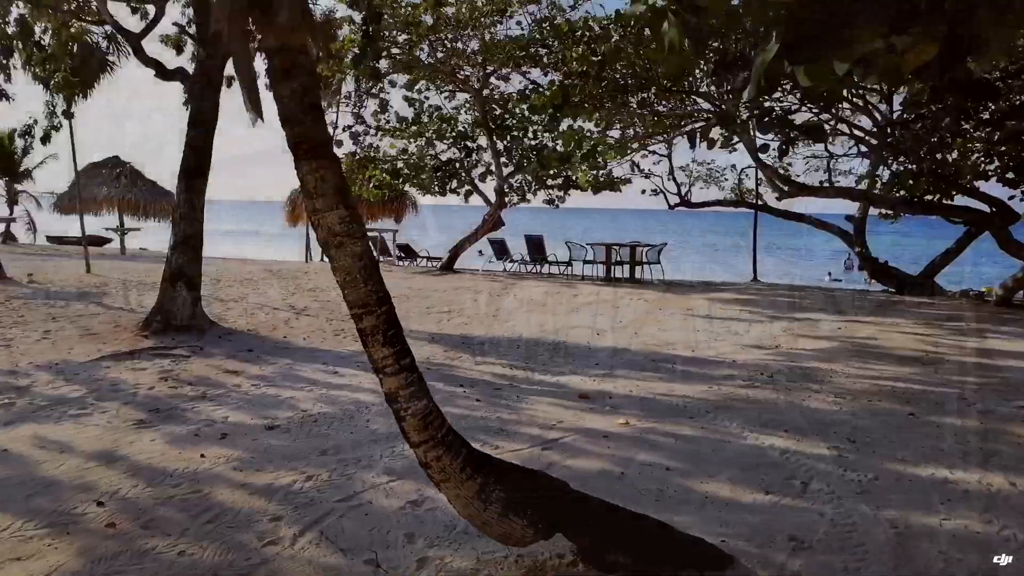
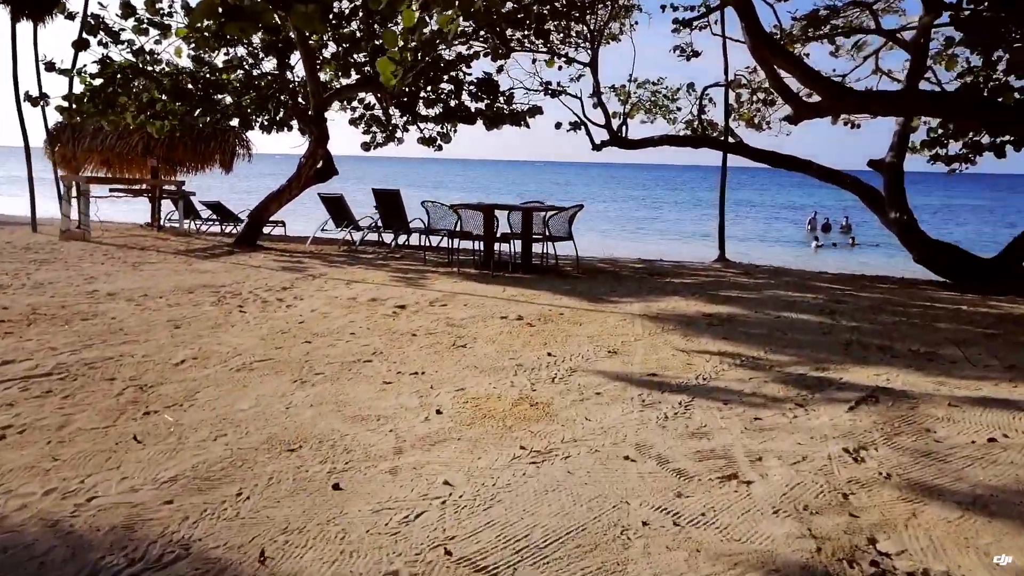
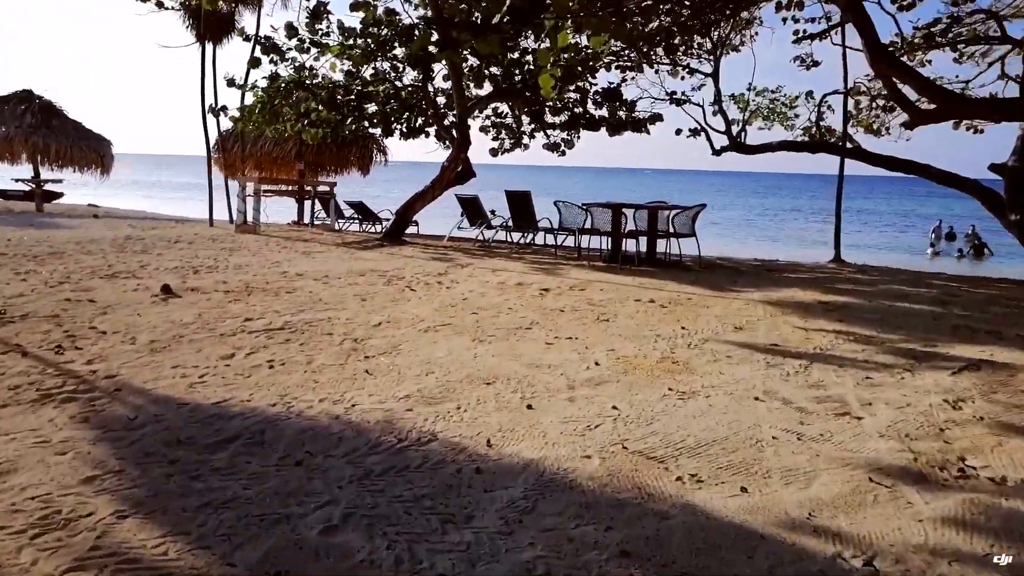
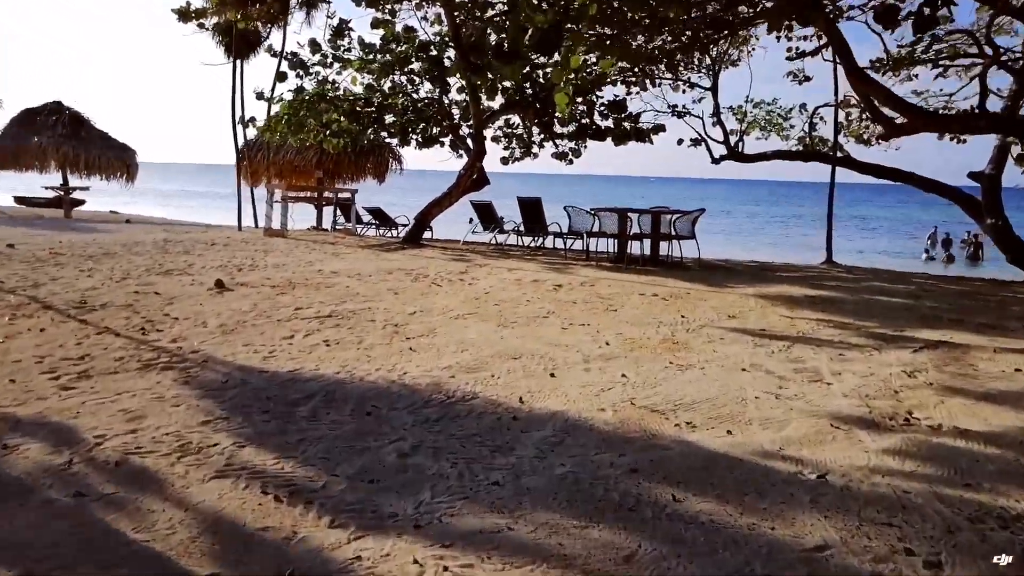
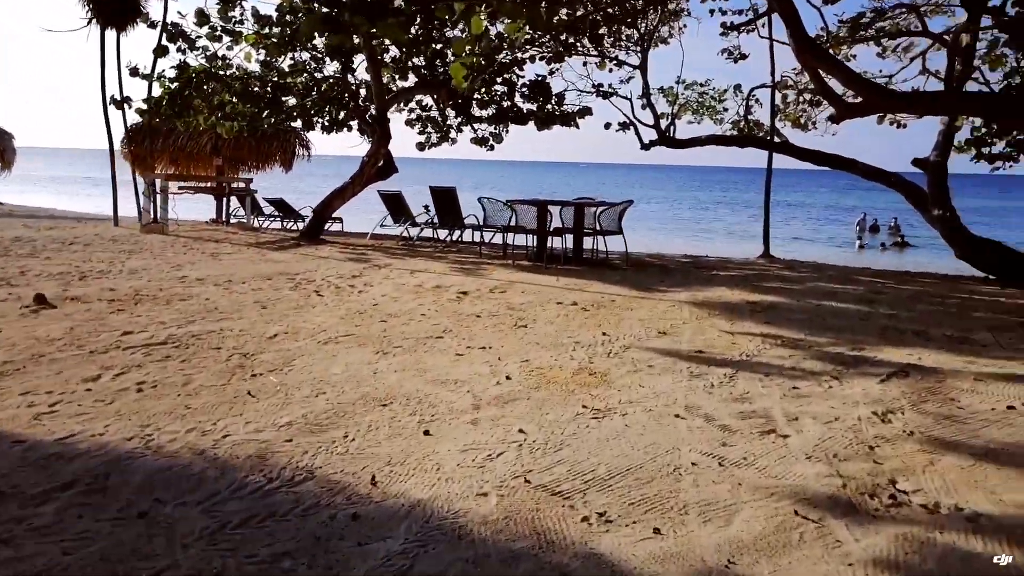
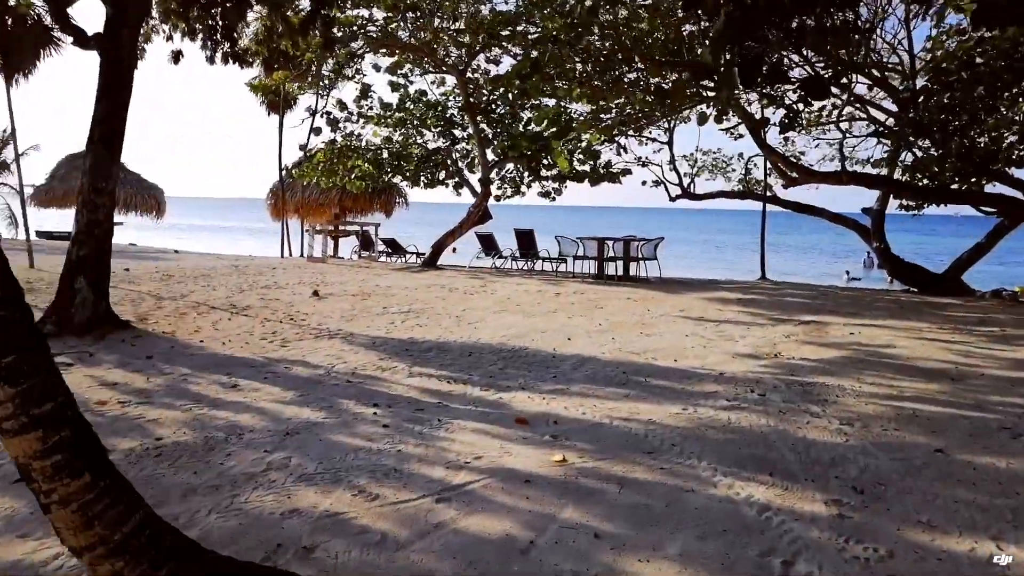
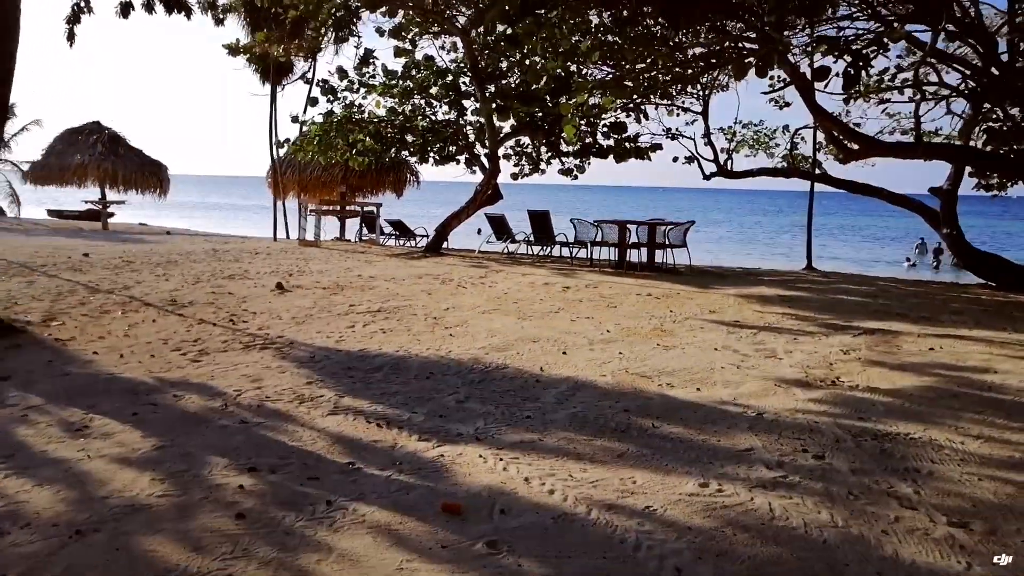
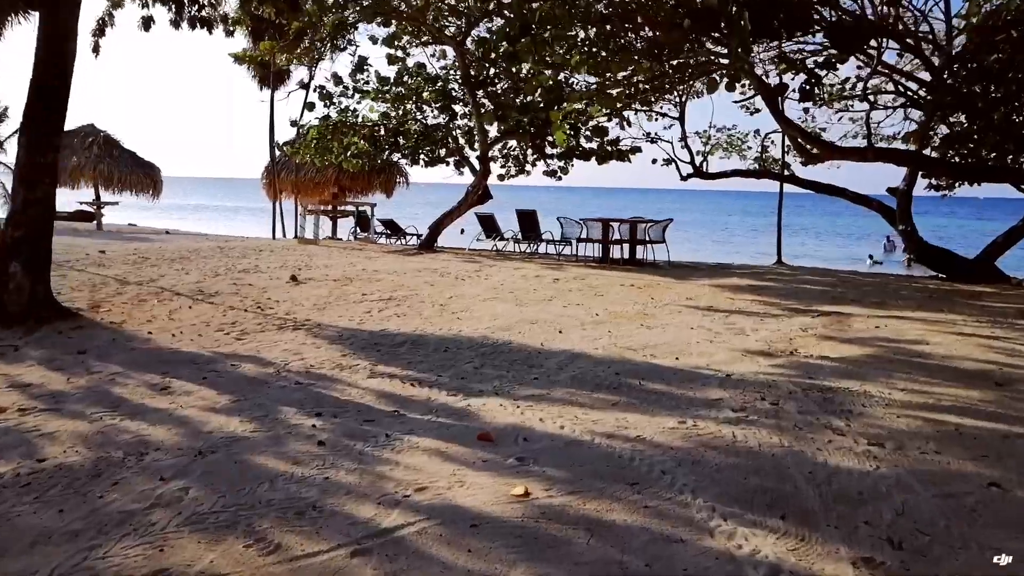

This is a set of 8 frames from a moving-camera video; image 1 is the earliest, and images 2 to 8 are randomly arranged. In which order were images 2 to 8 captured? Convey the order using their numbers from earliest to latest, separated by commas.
6, 8, 7, 4, 3, 5, 2
